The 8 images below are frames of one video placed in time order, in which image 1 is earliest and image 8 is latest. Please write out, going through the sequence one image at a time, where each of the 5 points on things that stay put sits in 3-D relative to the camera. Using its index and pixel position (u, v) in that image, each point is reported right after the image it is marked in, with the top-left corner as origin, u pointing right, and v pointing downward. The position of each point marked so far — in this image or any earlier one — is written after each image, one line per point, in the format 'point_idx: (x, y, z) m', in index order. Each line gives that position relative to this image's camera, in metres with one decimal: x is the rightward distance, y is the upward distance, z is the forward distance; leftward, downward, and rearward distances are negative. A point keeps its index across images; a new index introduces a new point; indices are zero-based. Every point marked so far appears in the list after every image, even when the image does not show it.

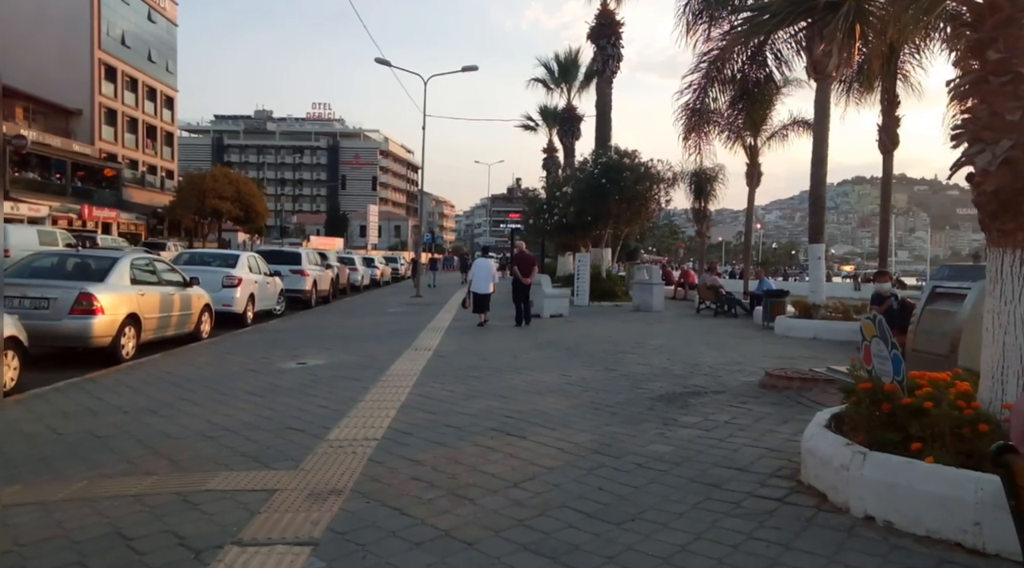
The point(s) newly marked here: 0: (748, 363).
0: (+3.6, -1.3, +11.0) m
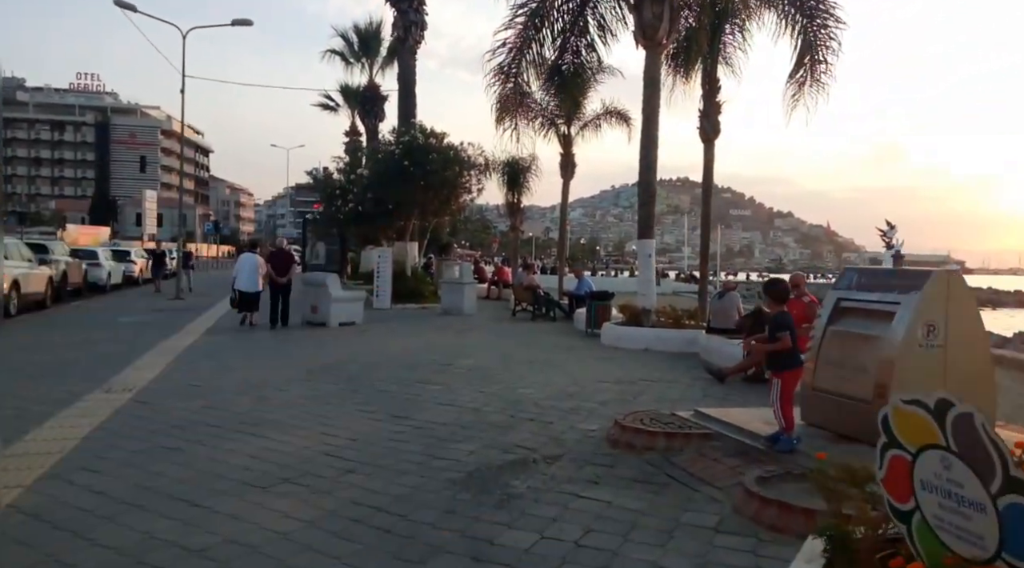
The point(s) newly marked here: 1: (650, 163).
0: (+0.8, -1.3, +8.3) m
1: (+2.6, +2.2, +13.3) m
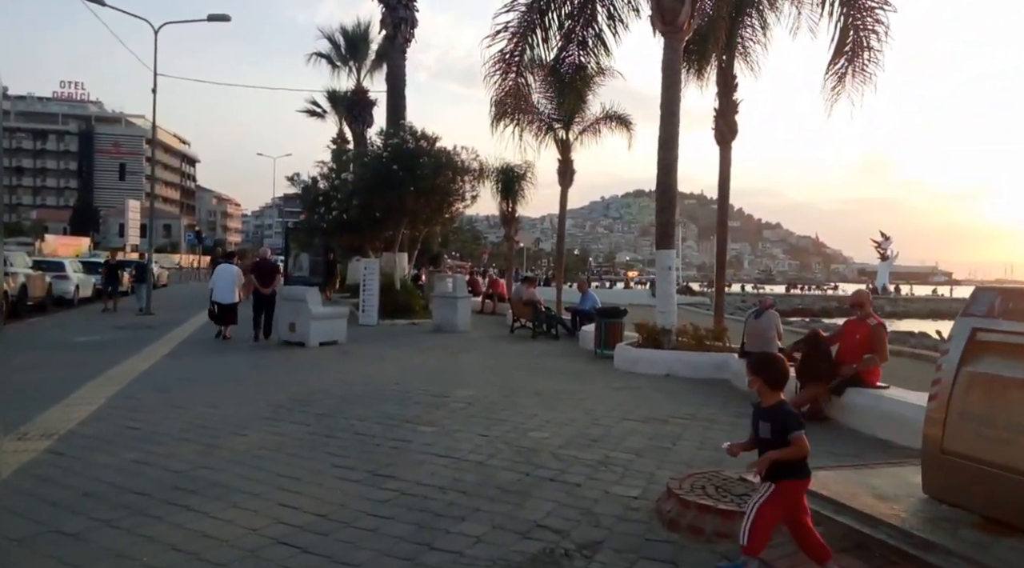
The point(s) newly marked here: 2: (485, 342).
0: (+0.9, -1.5, +6.7) m
1: (+2.6, +2.0, +11.8) m
2: (-0.6, -1.3, +16.0) m
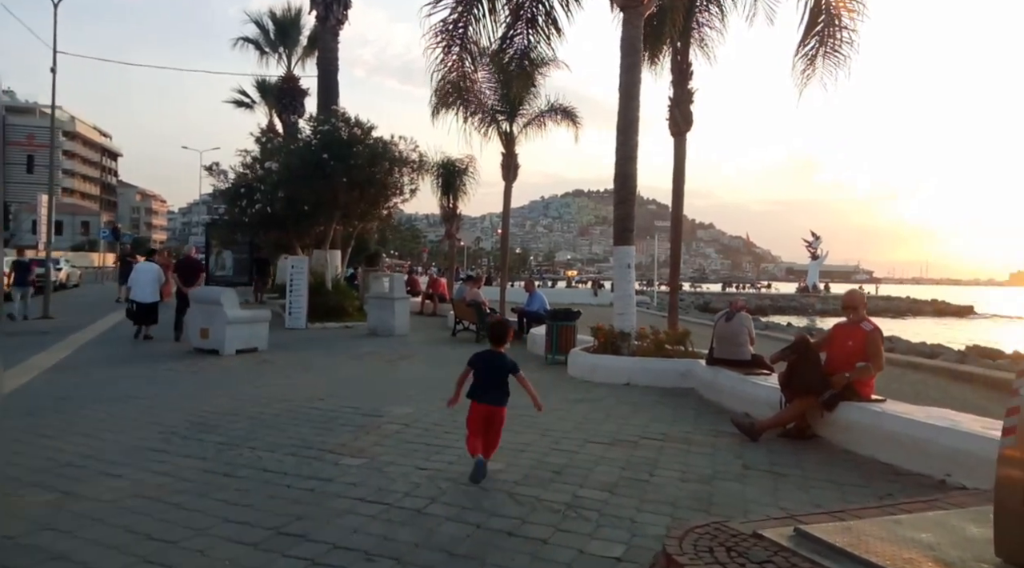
0: (+0.5, -1.5, +5.6) m
1: (+1.7, +2.0, +10.8) m
2: (-1.8, -1.3, +14.7) m
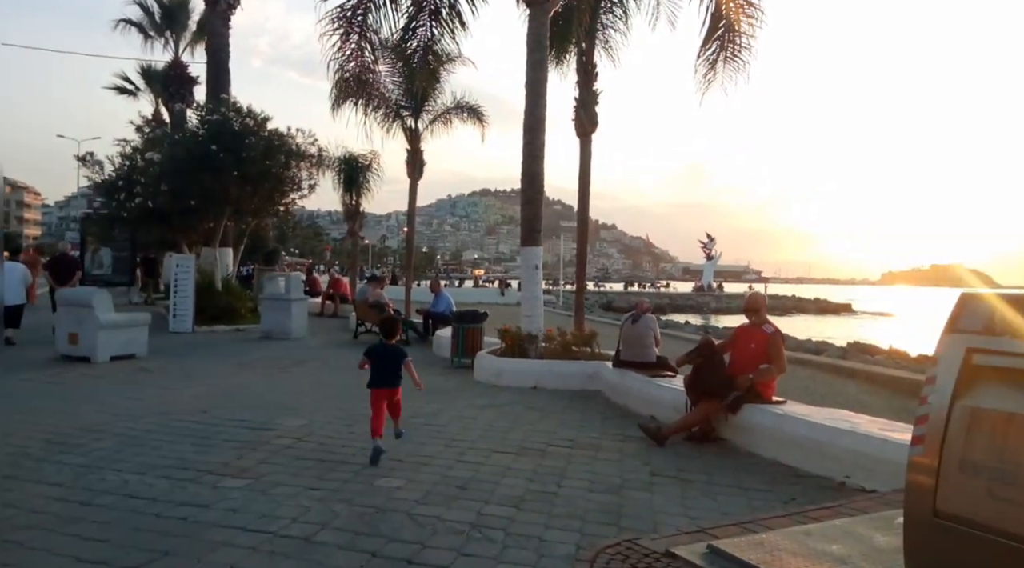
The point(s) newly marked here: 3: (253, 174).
0: (-0.2, -1.5, +5.2) m
1: (+0.3, +1.9, +10.6) m
2: (-3.7, -1.3, +14.0) m
3: (-6.3, +2.7, +17.5) m
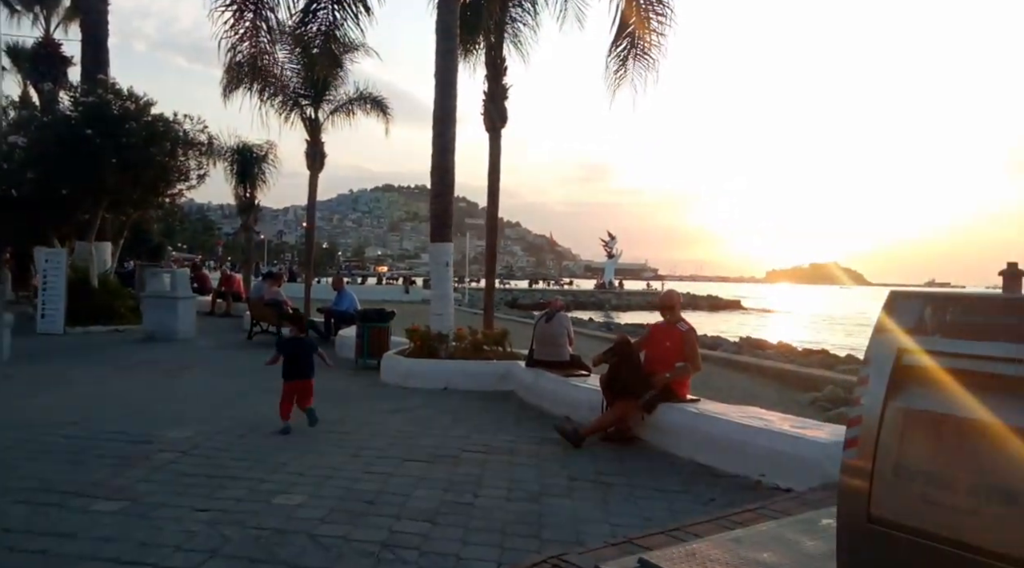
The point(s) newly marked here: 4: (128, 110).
0: (-0.8, -1.5, +4.8) m
1: (-0.9, +2.0, +10.2) m
2: (-5.4, -1.2, +13.0) m
3: (-8.4, +2.7, +16.2) m
4: (-8.8, +4.0, +16.5) m
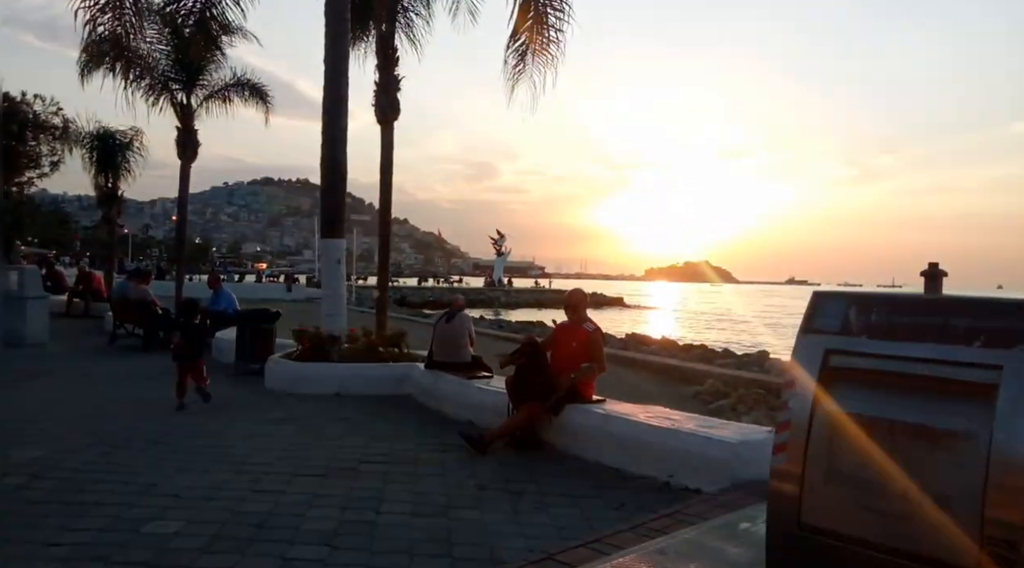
0: (-1.4, -1.5, +4.4) m
1: (-2.3, +2.0, +9.6) m
2: (-7.2, -1.2, +11.7) m
3: (-10.7, +2.8, +14.4) m
4: (-11.1, +4.0, +14.6) m
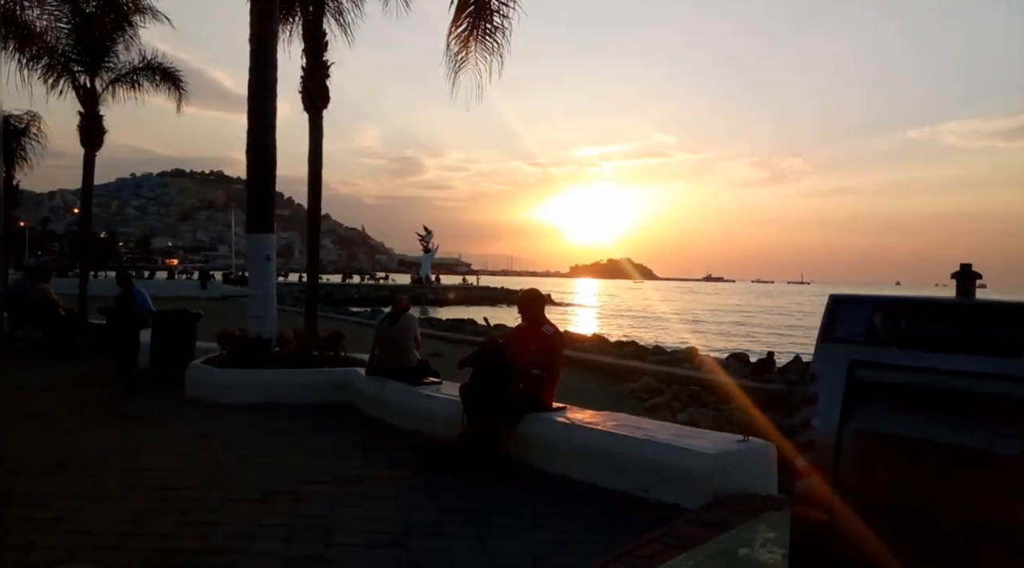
0: (-1.5, -1.5, +3.7) m
1: (-3.0, +2.0, +8.8) m
2: (-8.1, -1.2, +10.5) m
3: (-11.8, +2.8, +12.7) m
4: (-12.2, +4.1, +12.9) m
